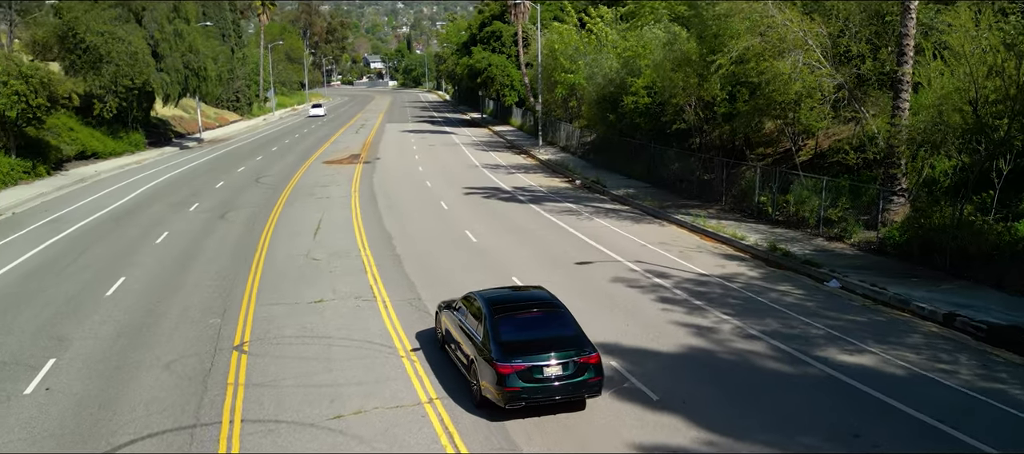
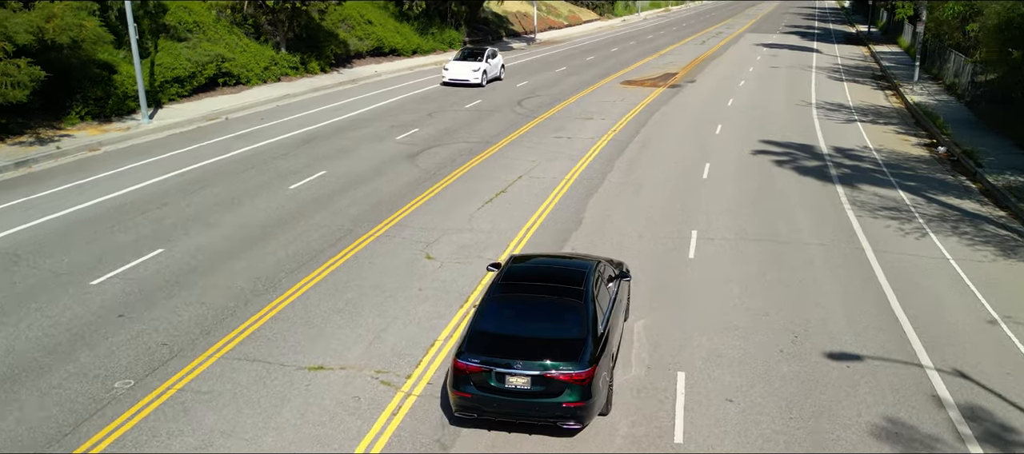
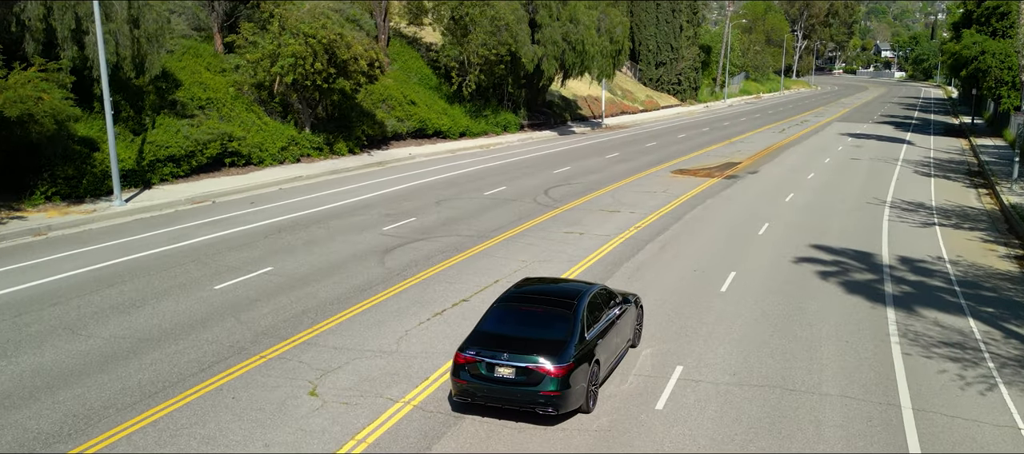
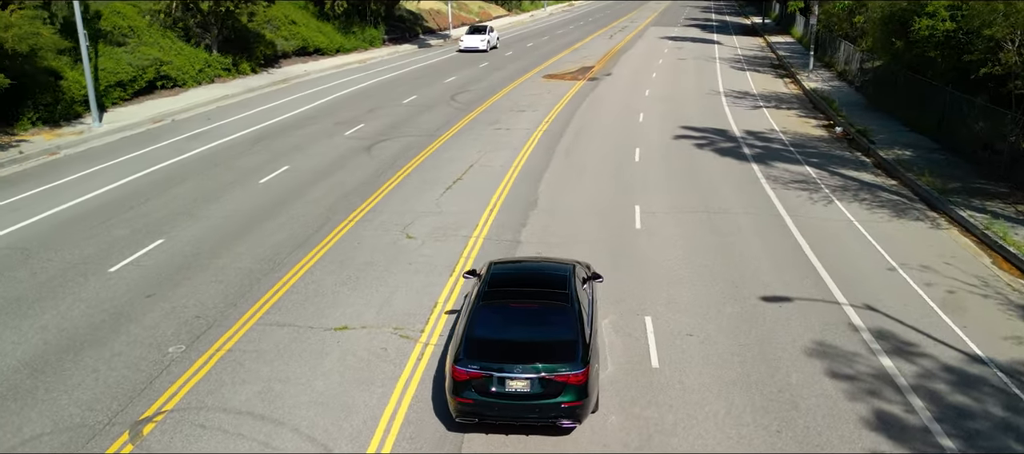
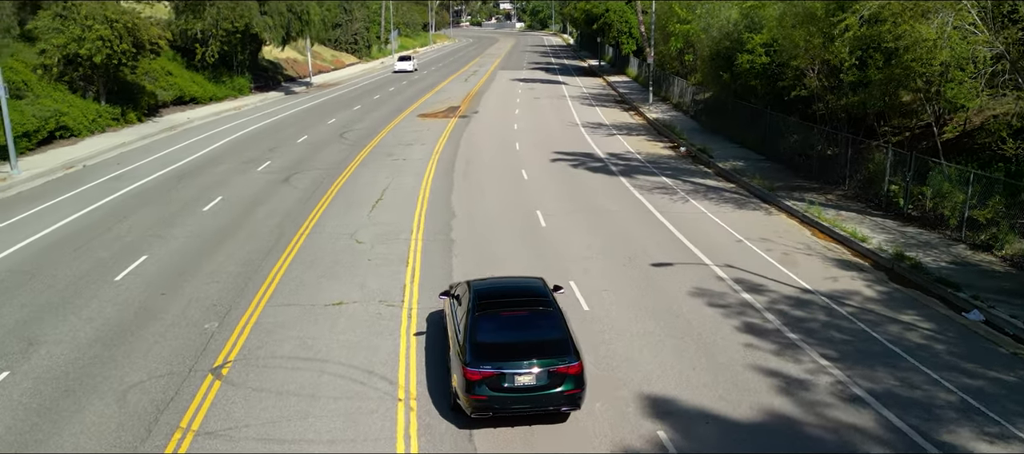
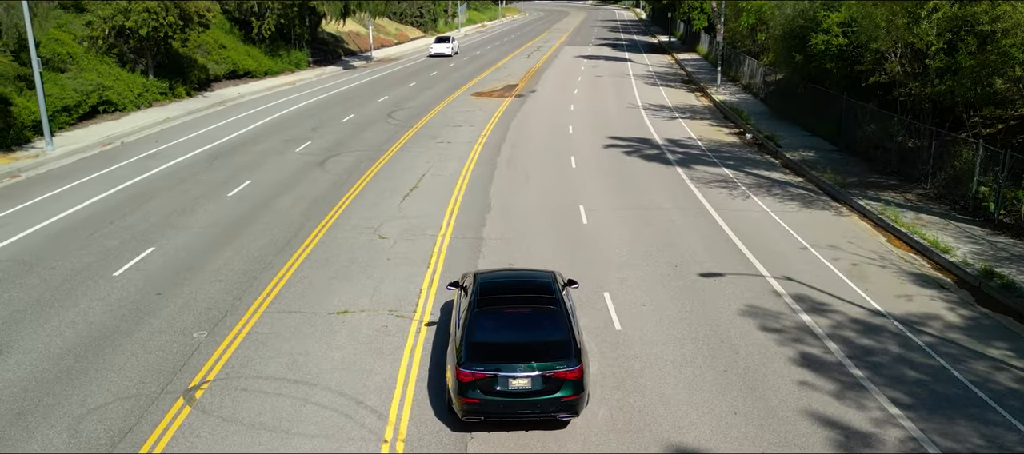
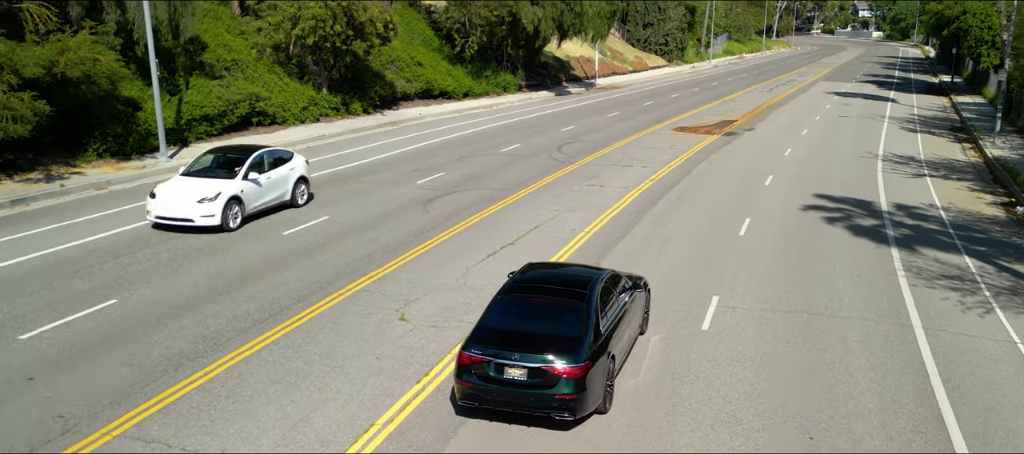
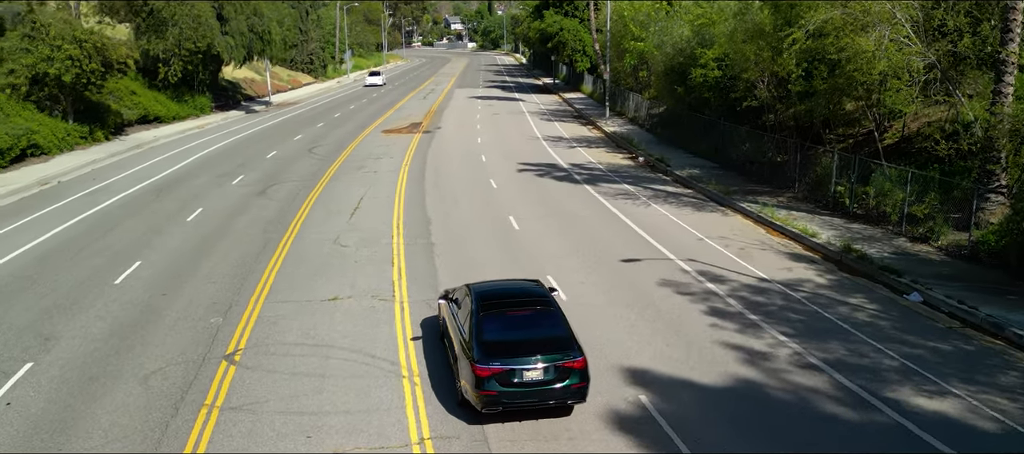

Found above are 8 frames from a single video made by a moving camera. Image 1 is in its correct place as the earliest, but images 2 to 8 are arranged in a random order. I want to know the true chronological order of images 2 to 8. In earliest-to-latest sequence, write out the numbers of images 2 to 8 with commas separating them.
8, 5, 6, 4, 2, 7, 3
